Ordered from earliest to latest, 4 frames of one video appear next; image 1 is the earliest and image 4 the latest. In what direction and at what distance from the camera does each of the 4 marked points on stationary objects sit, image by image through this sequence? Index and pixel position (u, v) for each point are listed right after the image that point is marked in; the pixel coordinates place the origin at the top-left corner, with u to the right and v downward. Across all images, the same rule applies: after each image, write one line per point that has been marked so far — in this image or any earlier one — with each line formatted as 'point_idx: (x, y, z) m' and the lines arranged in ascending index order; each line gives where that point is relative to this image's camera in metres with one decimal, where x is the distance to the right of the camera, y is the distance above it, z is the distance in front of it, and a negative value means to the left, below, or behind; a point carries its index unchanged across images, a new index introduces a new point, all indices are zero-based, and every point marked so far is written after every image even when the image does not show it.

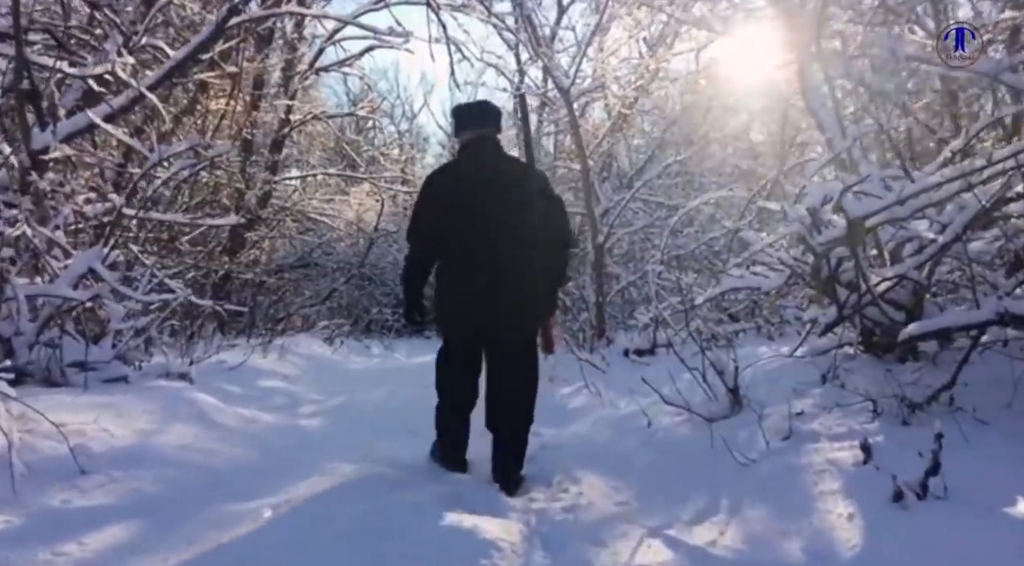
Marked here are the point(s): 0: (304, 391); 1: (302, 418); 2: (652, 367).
0: (-1.8, -0.9, +6.4) m
1: (-1.5, -0.9, +5.2) m
2: (+1.2, -0.7, +6.3) m
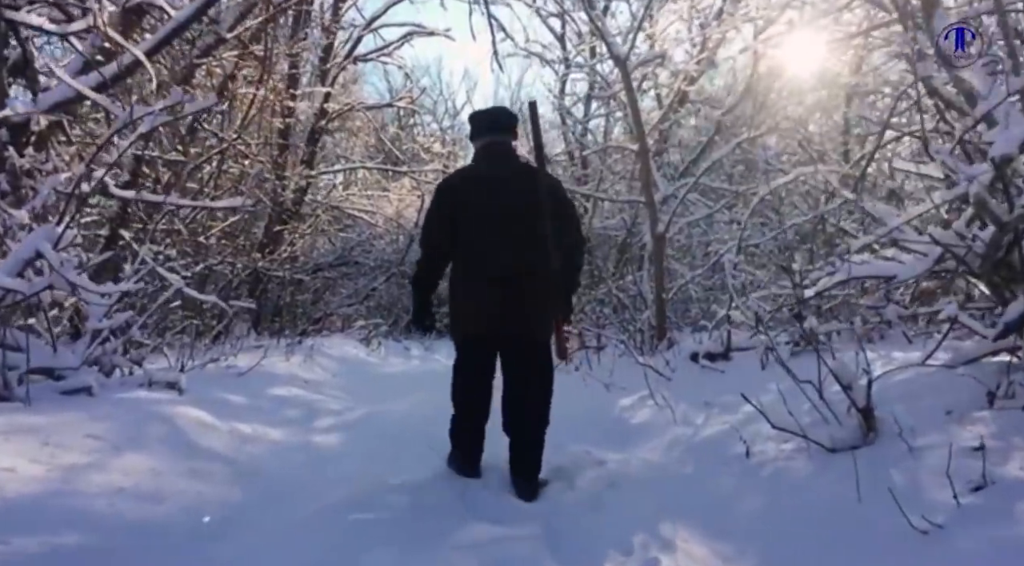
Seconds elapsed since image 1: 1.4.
0: (-1.4, -0.9, +5.6) m
1: (-1.2, -0.9, +4.4) m
2: (+1.6, -0.7, +5.4) m
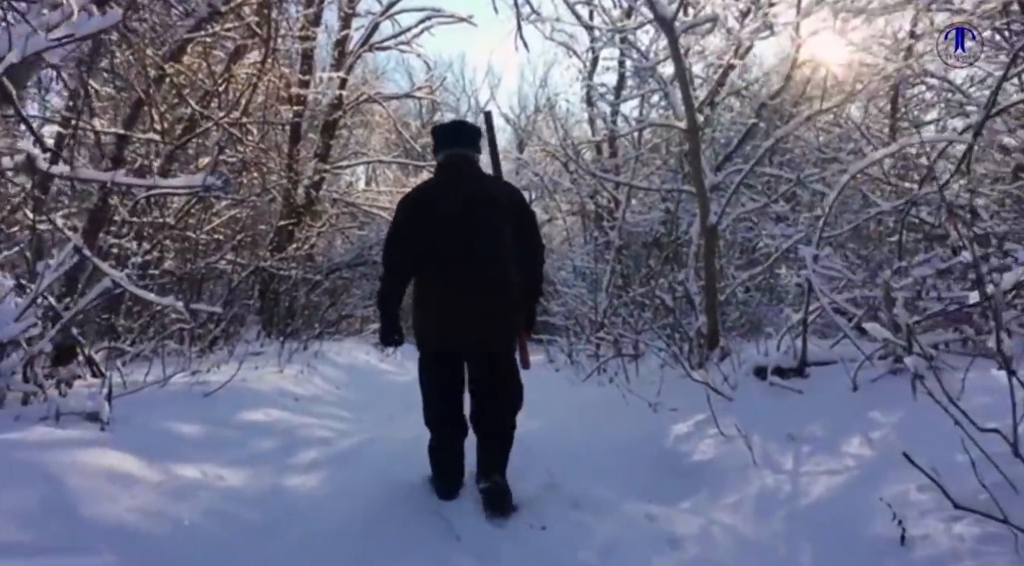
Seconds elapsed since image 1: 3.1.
0: (-1.2, -0.9, +4.6) m
1: (-1.0, -0.9, +3.4) m
2: (+1.7, -0.7, +4.3) m
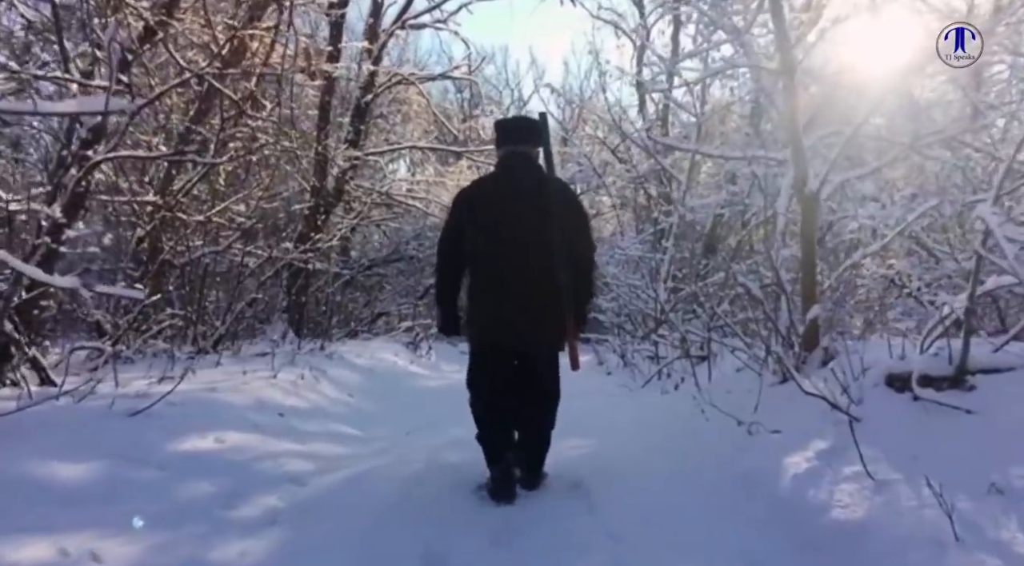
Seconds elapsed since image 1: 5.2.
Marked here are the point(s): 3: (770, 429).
0: (-1.0, -0.8, +3.5) m
1: (-0.9, -0.8, +2.2) m
2: (+1.9, -0.6, +3.0) m
3: (+1.3, -0.7, +3.7) m
